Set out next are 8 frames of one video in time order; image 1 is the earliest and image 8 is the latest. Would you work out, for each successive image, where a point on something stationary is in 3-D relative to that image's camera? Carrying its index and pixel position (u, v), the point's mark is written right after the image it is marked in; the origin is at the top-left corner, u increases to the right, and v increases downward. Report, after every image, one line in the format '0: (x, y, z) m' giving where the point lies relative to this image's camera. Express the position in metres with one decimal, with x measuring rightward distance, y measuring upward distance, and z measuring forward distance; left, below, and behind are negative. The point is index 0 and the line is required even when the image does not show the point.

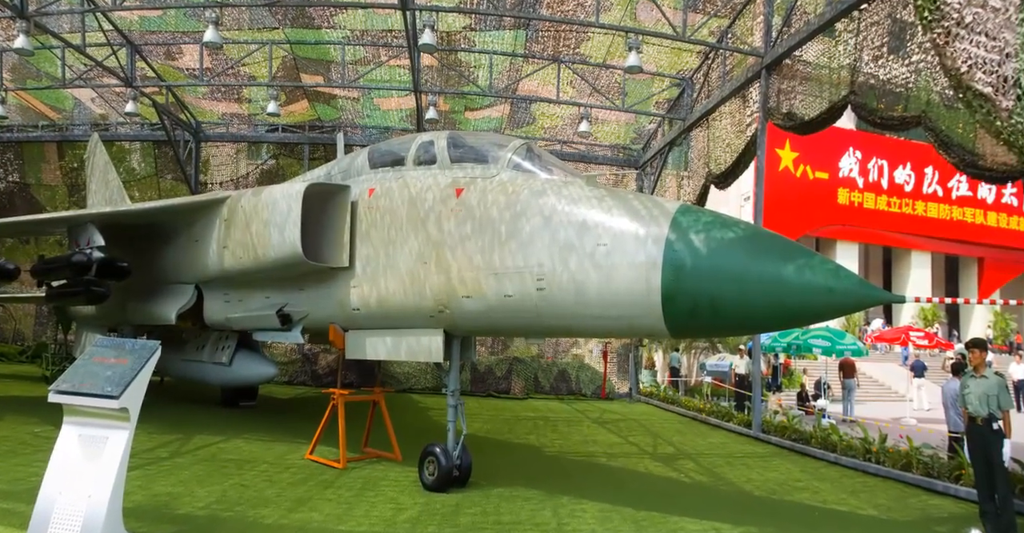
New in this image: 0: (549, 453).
0: (+0.4, -2.0, +7.3) m
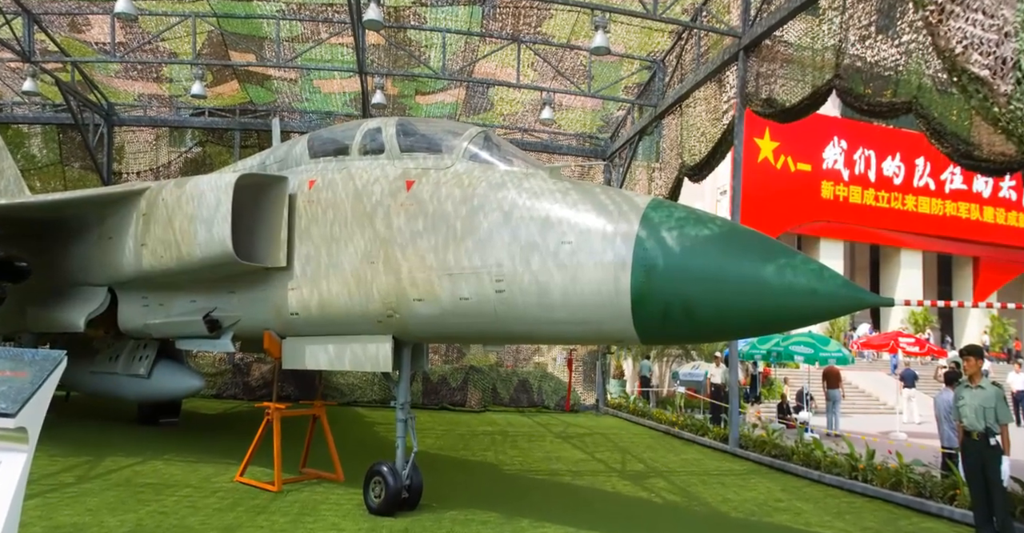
0: (0.0, -2.0, +6.6) m
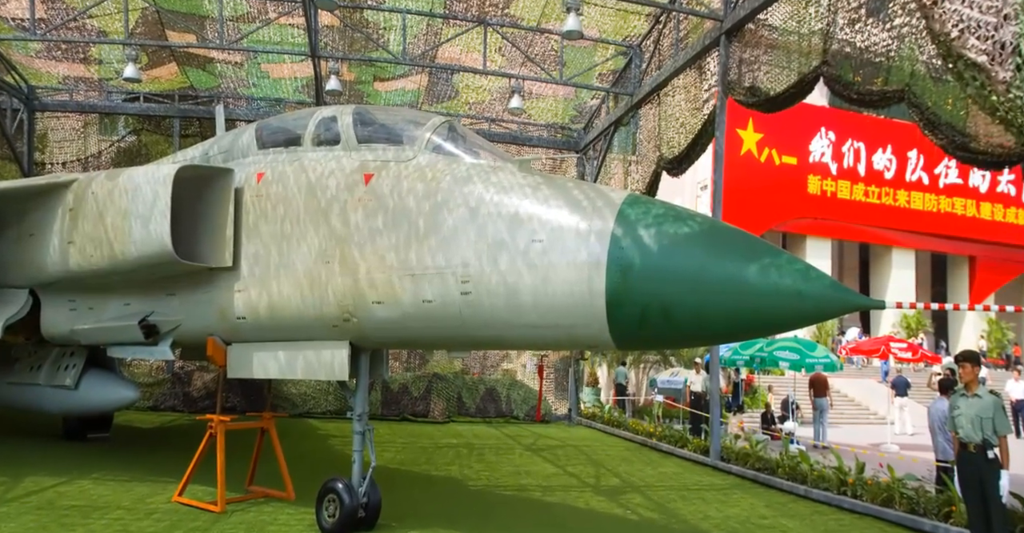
0: (-0.3, -2.0, +6.2) m
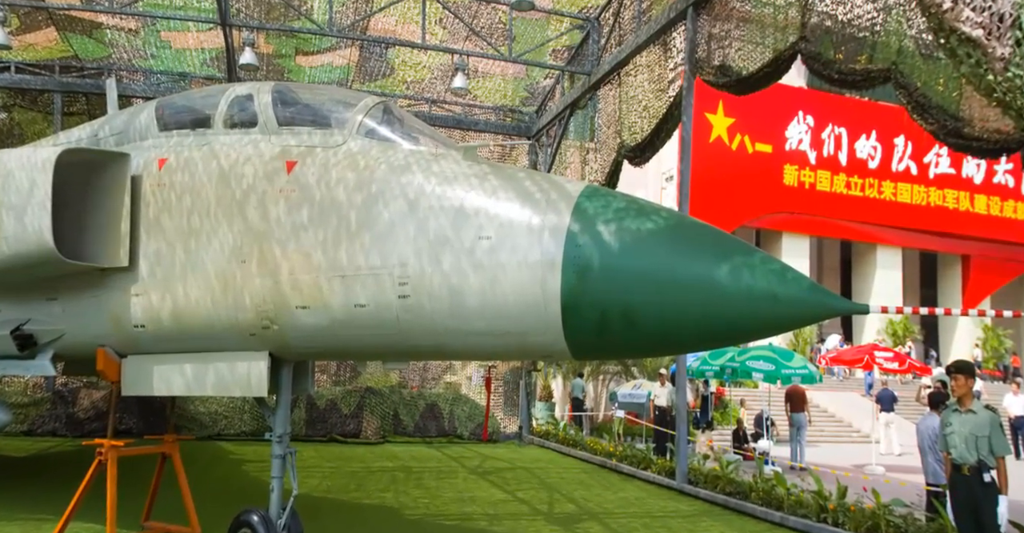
0: (-0.8, -2.0, +5.5) m
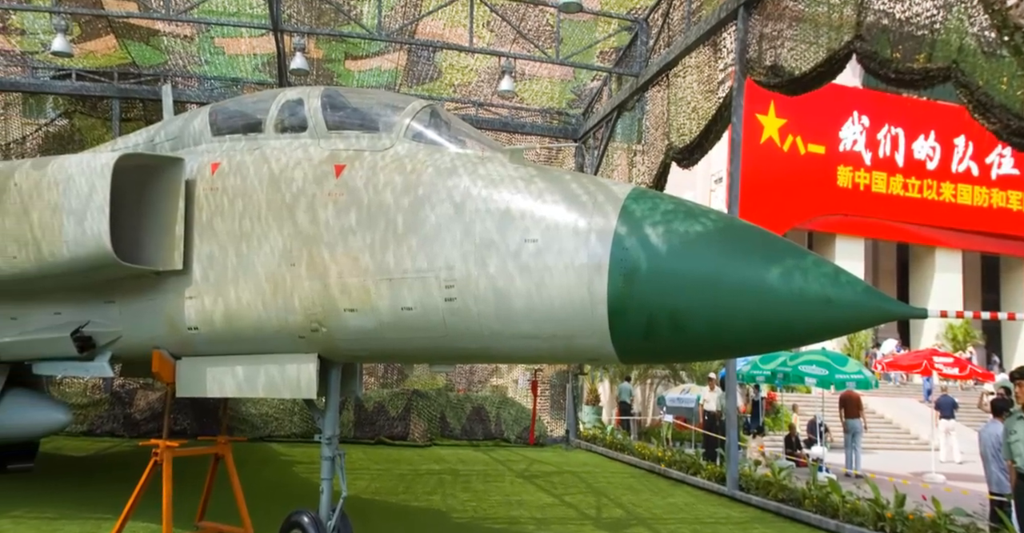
0: (-0.4, -2.0, +5.5) m
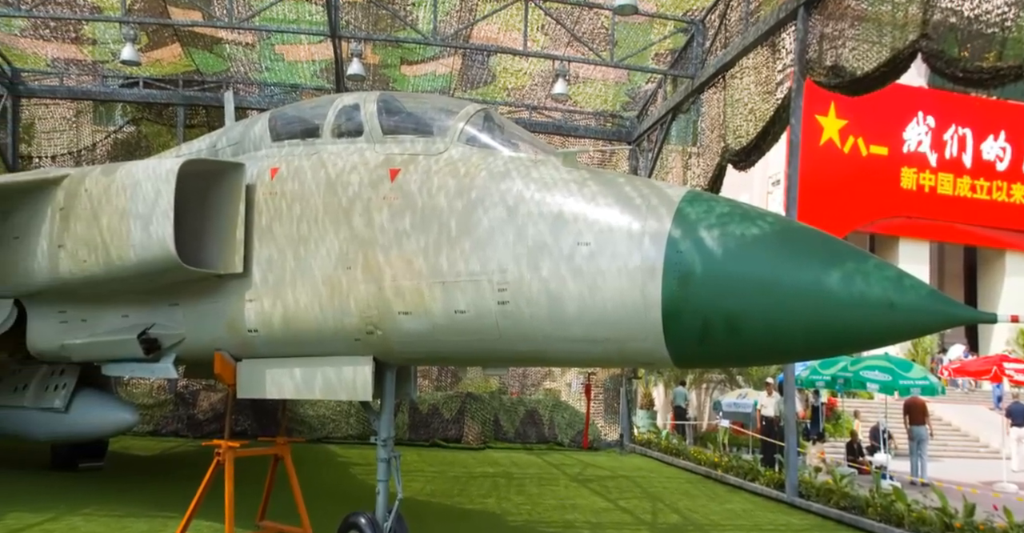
0: (0.0, -2.0, +5.5) m
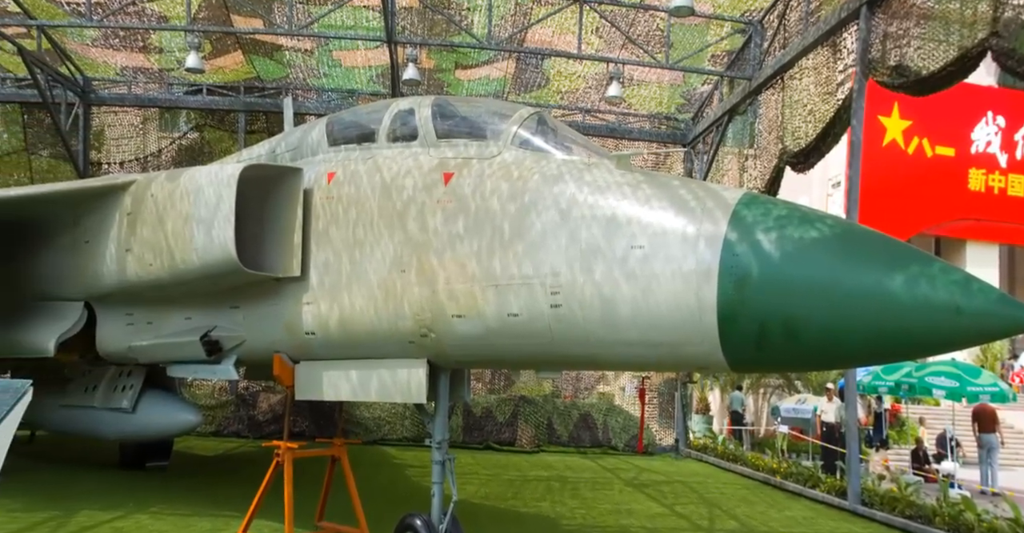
0: (+0.4, -2.1, +5.5) m
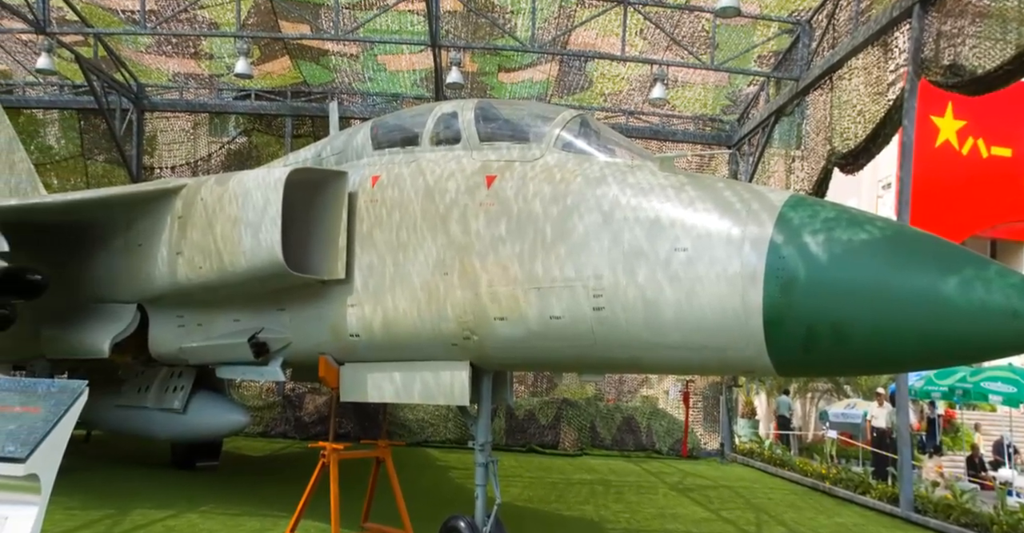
0: (+0.8, -2.1, +5.4) m
